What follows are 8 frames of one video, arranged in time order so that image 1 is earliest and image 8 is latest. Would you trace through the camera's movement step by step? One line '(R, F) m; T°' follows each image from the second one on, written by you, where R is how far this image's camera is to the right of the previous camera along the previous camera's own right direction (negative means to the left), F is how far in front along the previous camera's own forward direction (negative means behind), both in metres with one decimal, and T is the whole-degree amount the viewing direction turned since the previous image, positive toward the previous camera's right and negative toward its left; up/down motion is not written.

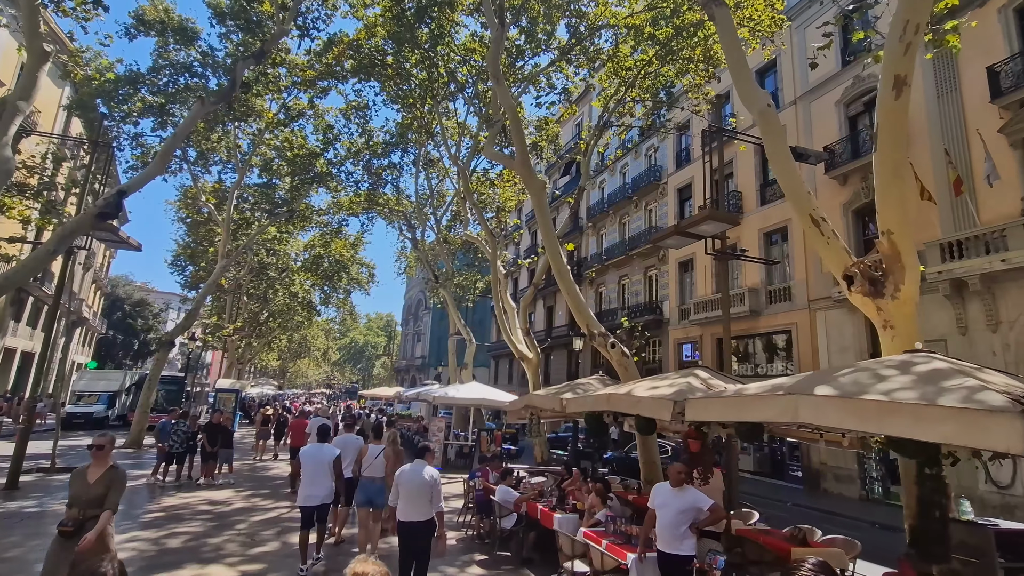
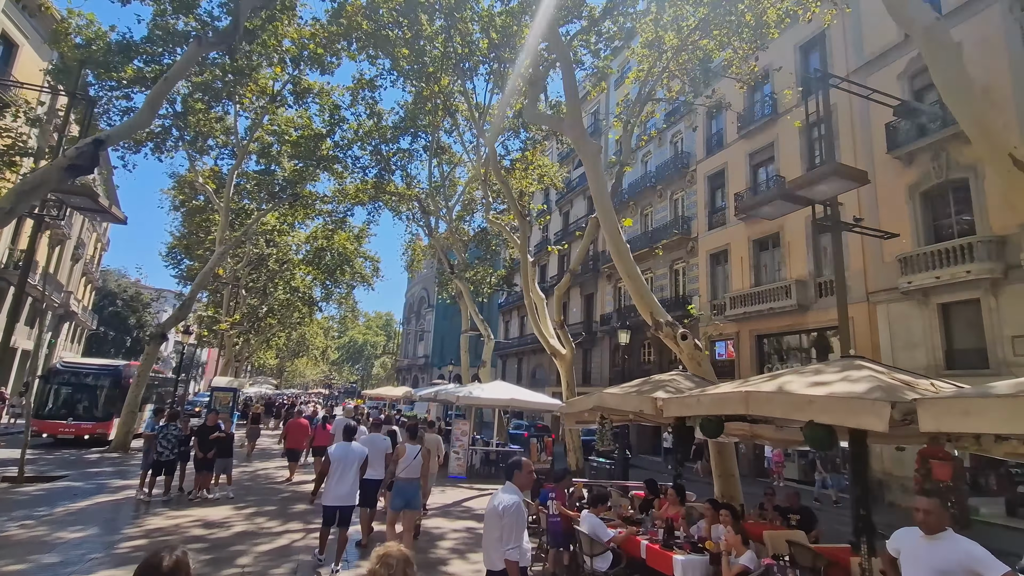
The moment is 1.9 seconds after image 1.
(-0.8, +1.4) m; 0°
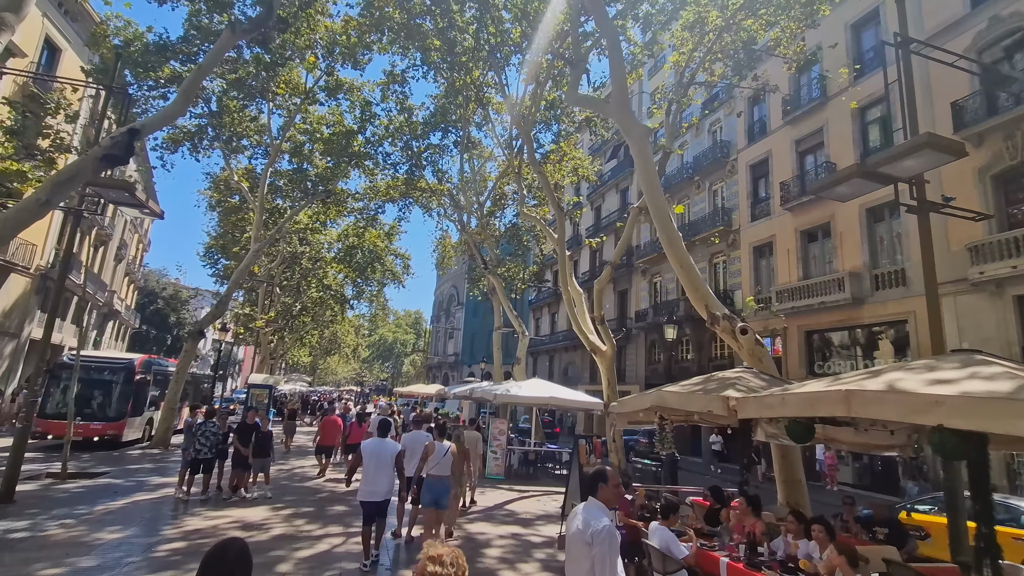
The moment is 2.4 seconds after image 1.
(-0.3, +0.4) m; -3°
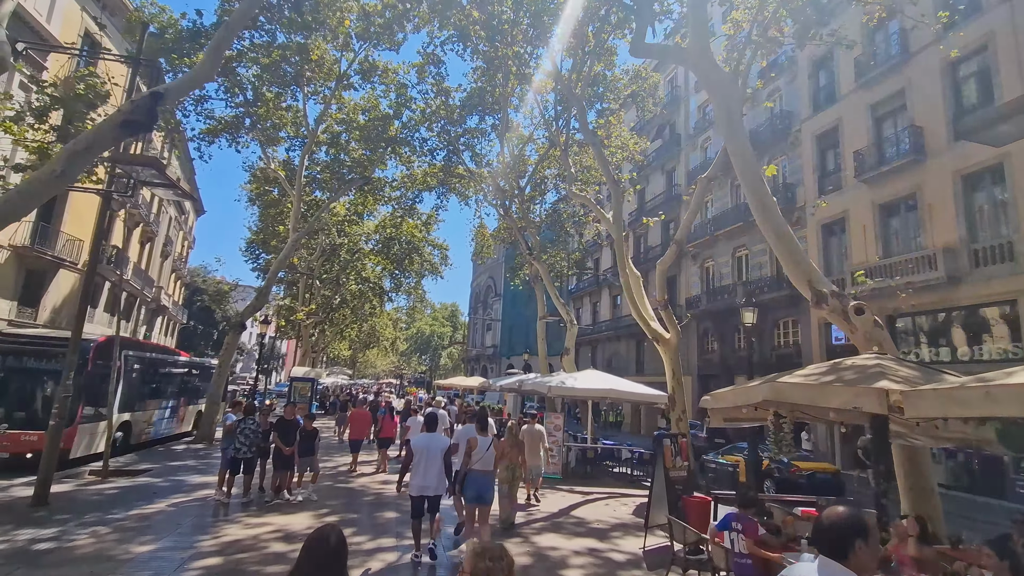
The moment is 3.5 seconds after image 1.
(-0.4, +0.9) m; -4°
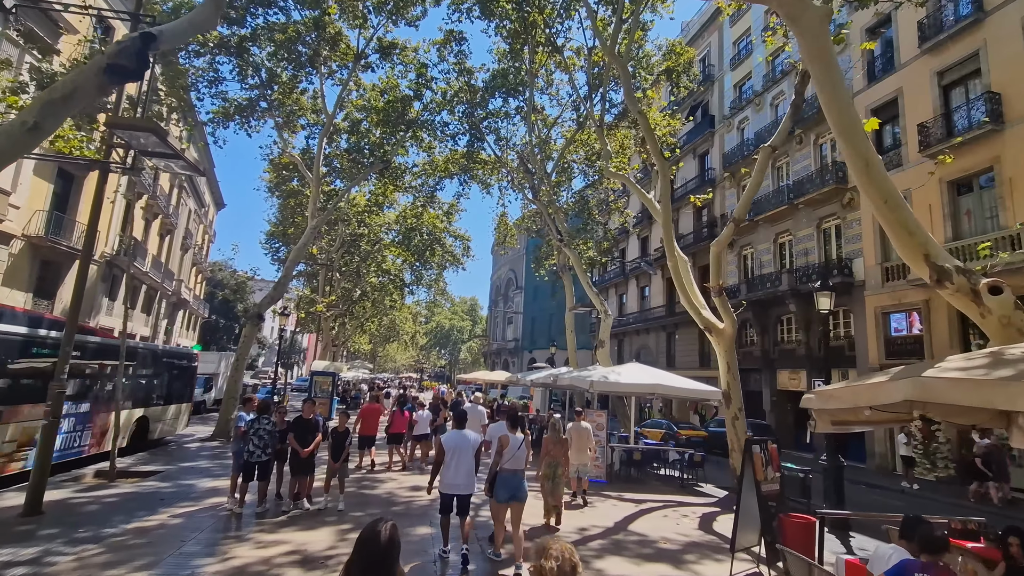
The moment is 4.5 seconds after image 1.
(-0.4, +0.9) m; -2°
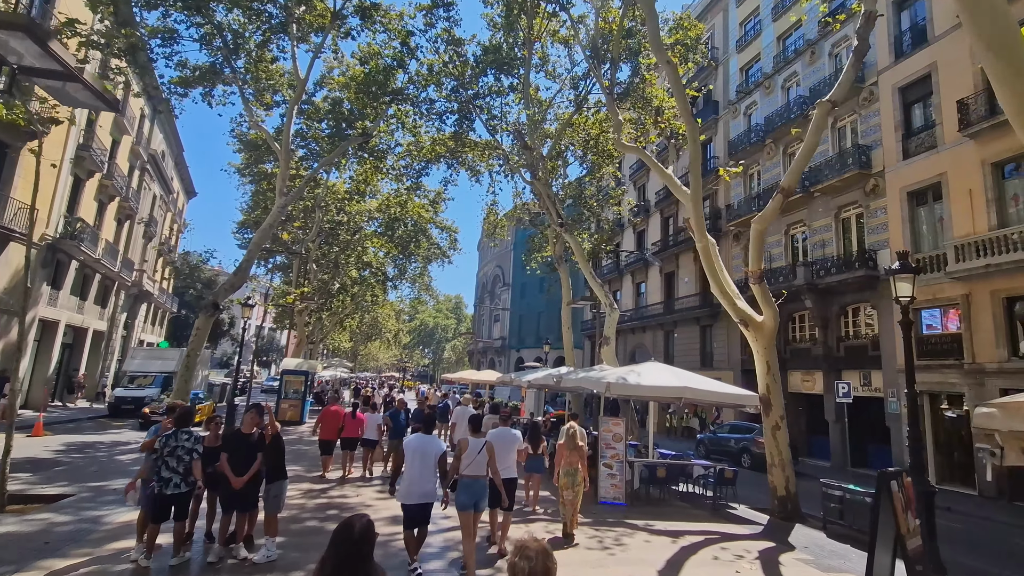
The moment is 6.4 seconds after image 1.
(-0.3, +1.6) m; +2°
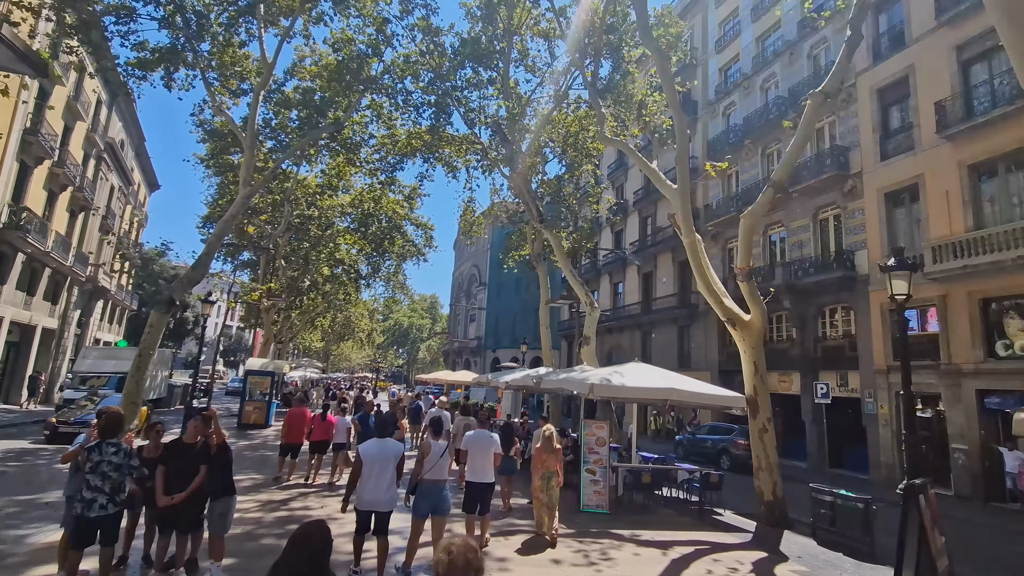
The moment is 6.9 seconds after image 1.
(-0.1, +0.5) m; +3°
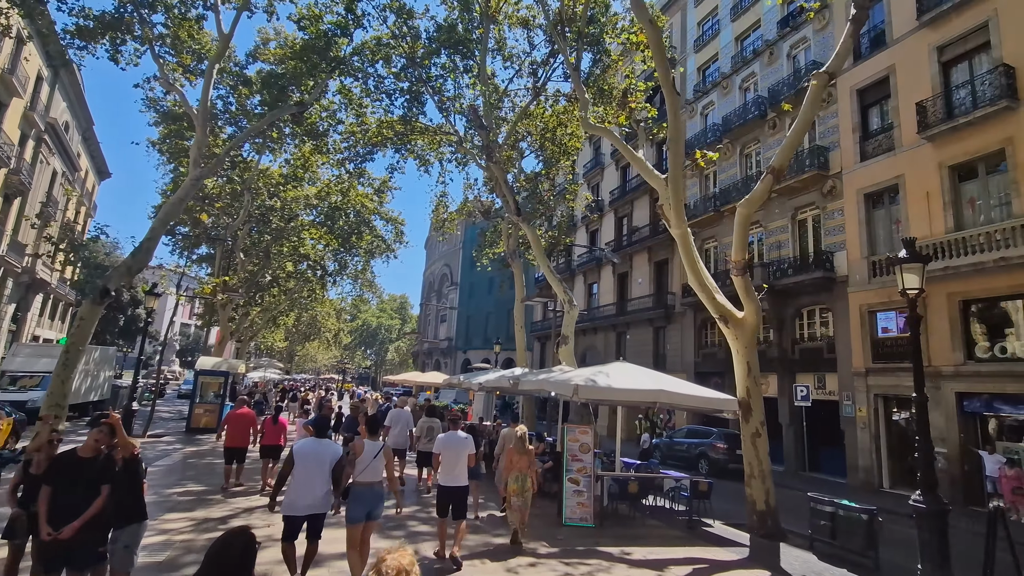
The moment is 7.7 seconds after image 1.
(-0.1, +0.7) m; +3°
